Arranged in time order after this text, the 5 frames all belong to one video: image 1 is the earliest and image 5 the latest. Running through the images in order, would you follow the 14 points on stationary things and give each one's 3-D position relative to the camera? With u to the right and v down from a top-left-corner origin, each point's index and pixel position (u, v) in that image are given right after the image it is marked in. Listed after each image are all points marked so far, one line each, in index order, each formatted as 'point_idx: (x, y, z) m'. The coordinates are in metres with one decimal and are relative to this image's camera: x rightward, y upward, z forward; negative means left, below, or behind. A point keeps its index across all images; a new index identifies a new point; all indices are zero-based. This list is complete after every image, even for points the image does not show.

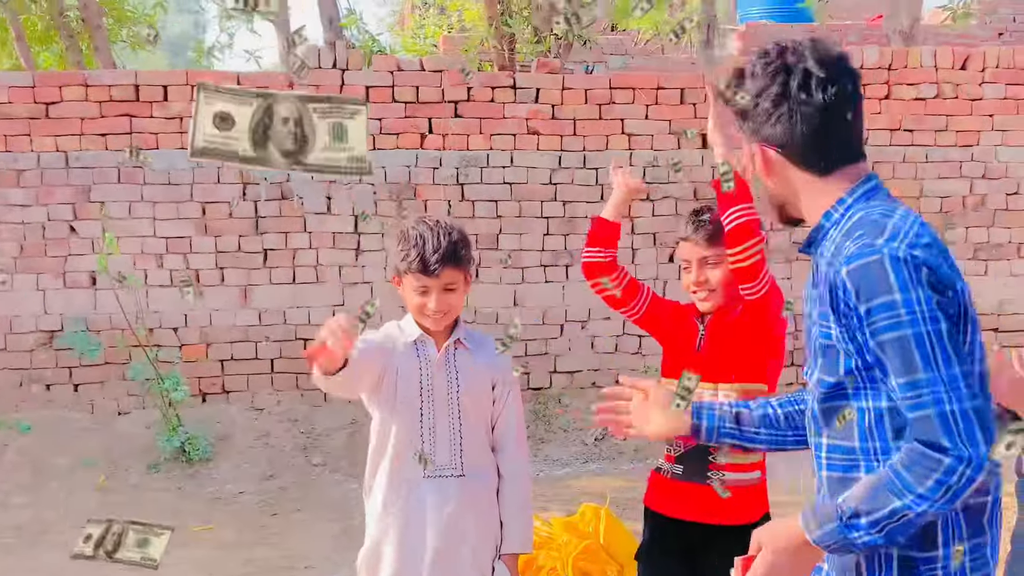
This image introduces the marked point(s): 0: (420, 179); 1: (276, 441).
0: (-0.6, +0.7, +5.5) m
1: (-1.5, -1.0, +5.4) m
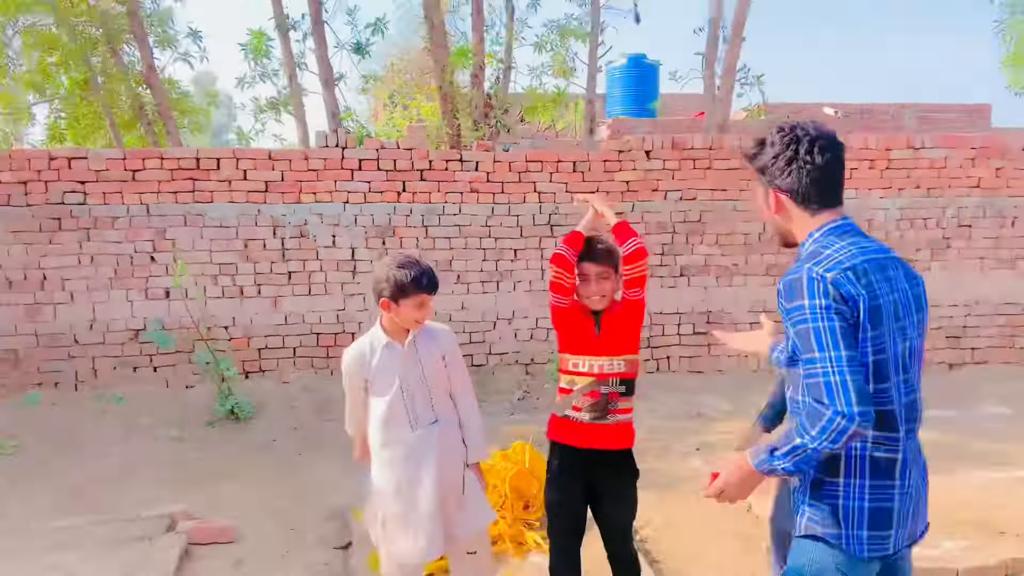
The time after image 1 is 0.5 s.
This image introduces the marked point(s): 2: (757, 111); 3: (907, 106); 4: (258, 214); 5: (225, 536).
0: (-1.1, +0.6, +8.0) m
1: (-2.0, -1.1, +7.8) m
2: (+3.2, +2.3, +10.9) m
3: (+5.9, +2.7, +12.5) m
4: (-2.4, +0.7, +7.8) m
5: (-1.7, -1.4, +4.9) m
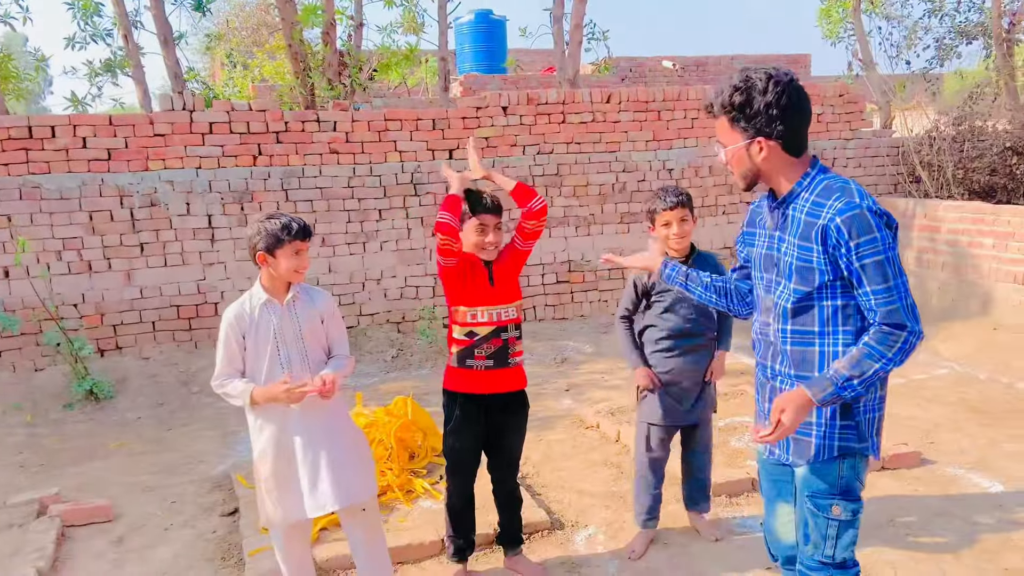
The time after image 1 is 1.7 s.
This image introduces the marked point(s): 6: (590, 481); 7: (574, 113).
0: (-2.4, +1.0, +7.8) m
1: (-3.2, -0.8, +7.5) m
2: (+1.3, +3.0, +11.3) m
3: (+3.6, +3.7, +13.3) m
4: (-3.6, +0.9, +7.4) m
5: (-2.3, -1.3, +4.8) m
6: (+0.5, -1.2, +5.0) m
7: (+0.6, +1.8, +8.7) m
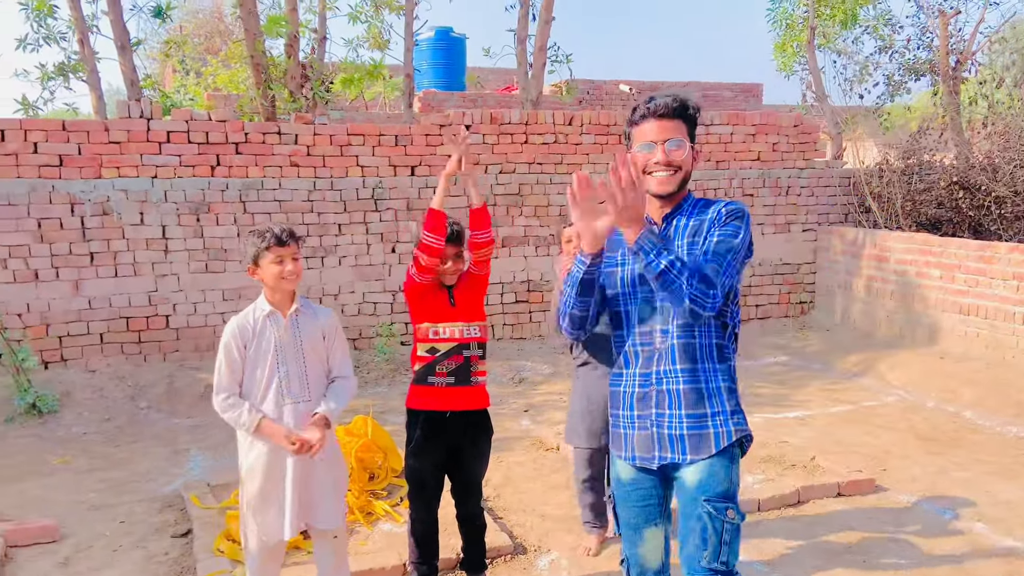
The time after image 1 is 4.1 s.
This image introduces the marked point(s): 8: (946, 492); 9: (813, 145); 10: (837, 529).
0: (-2.8, +0.8, +7.7) m
1: (-3.5, -0.9, +7.3) m
2: (+0.7, +2.7, +11.4) m
3: (+3.0, +3.3, +13.6) m
4: (-4.0, +0.8, +7.2) m
5: (-2.6, -1.4, +4.6) m
6: (+0.2, -1.3, +5.0) m
7: (+0.3, +1.6, +8.7) m
8: (+2.8, -1.3, +5.3) m
9: (+3.6, +1.7, +10.1) m
10: (+1.8, -1.4, +4.7) m
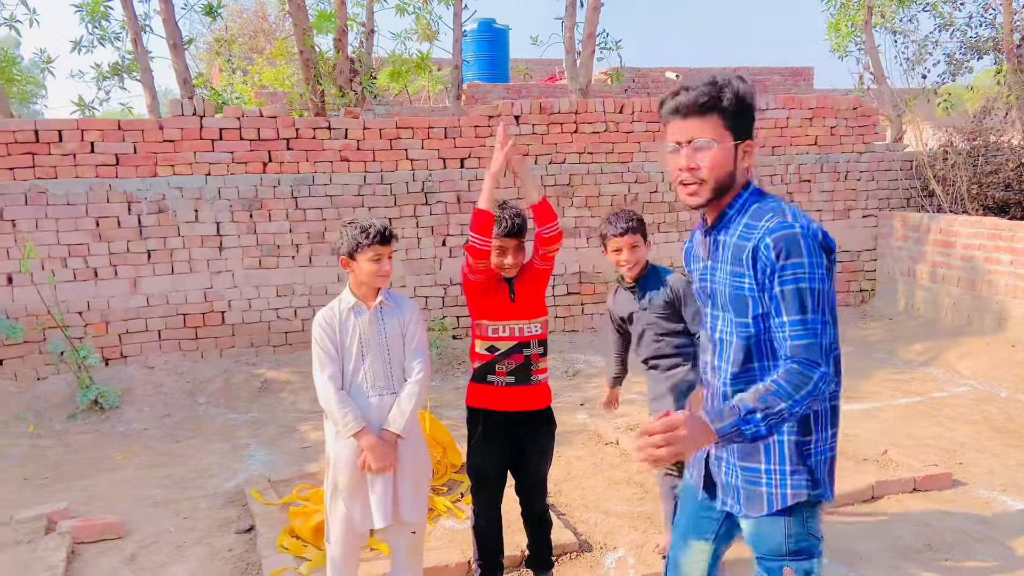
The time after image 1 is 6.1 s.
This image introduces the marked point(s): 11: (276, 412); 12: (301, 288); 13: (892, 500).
0: (-2.3, +0.9, +7.7) m
1: (-3.0, -0.9, +7.4) m
2: (+1.4, +2.9, +11.2) m
3: (+3.7, +3.5, +13.3) m
4: (-3.5, +0.9, +7.3) m
5: (-2.2, -1.3, +4.6) m
6: (+0.6, -1.2, +4.9) m
7: (+0.8, +1.7, +8.6) m
8: (+3.1, -1.2, +5.1) m
9: (+4.2, +1.9, +9.8) m
10: (+2.2, -1.3, +4.5) m
11: (-2.1, -1.1, +7.3) m
12: (-2.0, 0.0, +7.9) m
13: (+2.2, -1.2, +4.8) m
